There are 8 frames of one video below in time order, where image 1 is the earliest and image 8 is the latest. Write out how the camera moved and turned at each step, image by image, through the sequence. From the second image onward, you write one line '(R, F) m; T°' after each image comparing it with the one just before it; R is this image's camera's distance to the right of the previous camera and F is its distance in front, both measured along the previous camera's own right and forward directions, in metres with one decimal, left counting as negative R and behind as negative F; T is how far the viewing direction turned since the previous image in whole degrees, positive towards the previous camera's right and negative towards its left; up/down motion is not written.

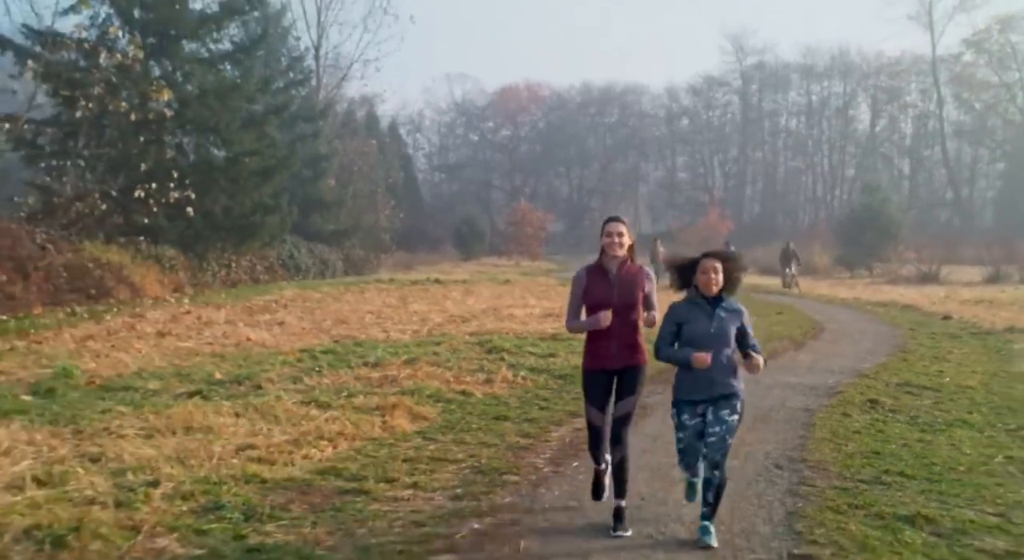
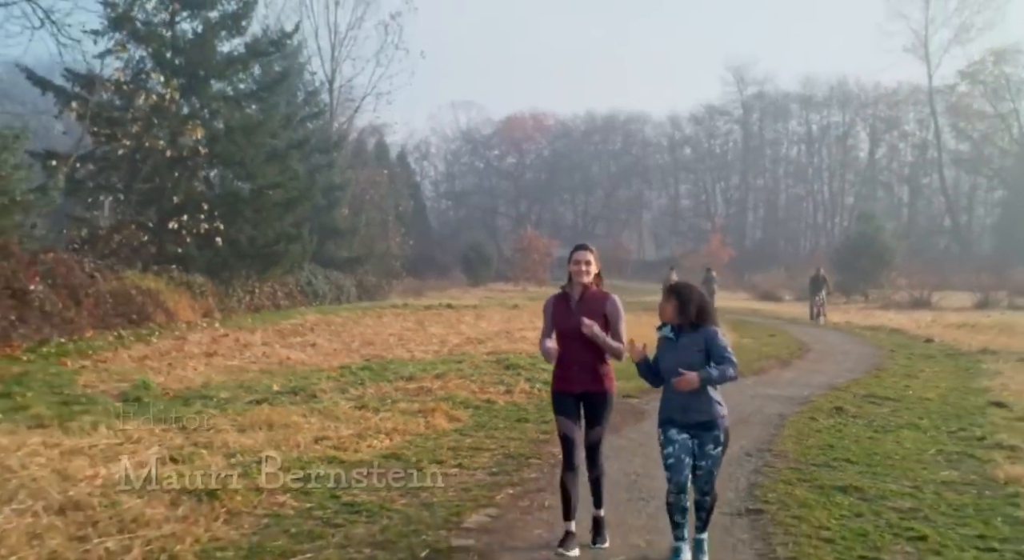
(-0.1, -1.7) m; 0°
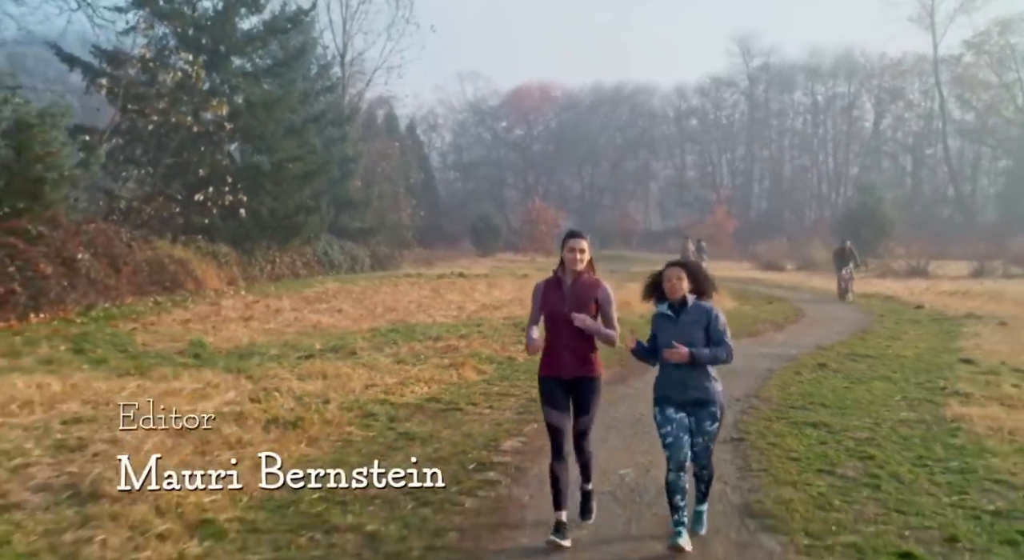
(-0.1, -1.4) m; 0°
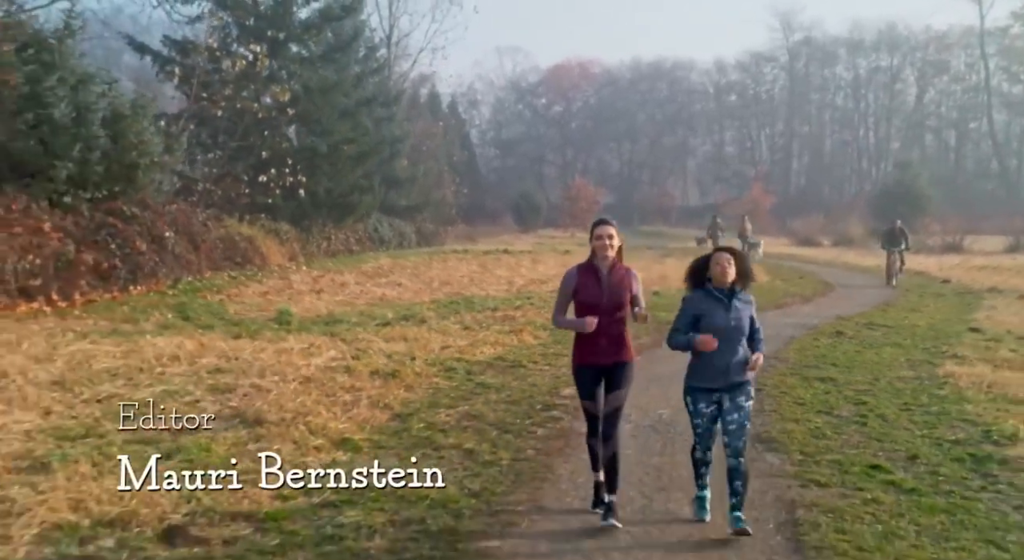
(-0.2, -1.7) m; -2°
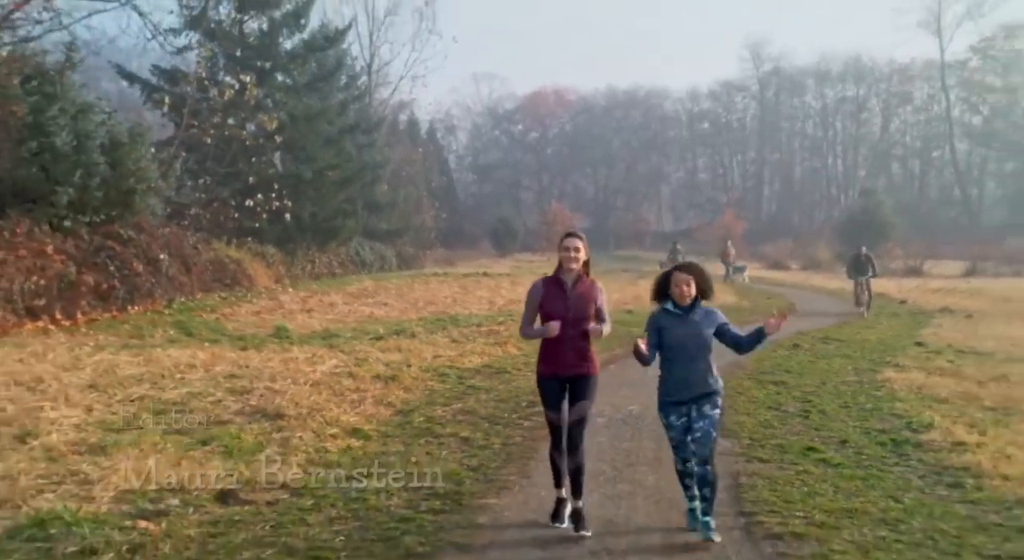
(-0.1, -1.2) m; +1°
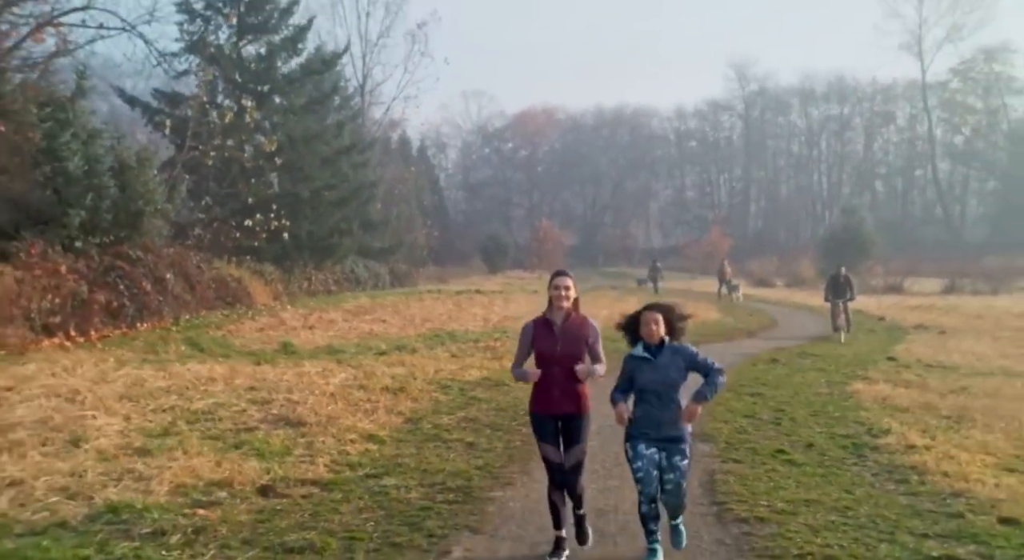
(-0.1, -1.0) m; +1°
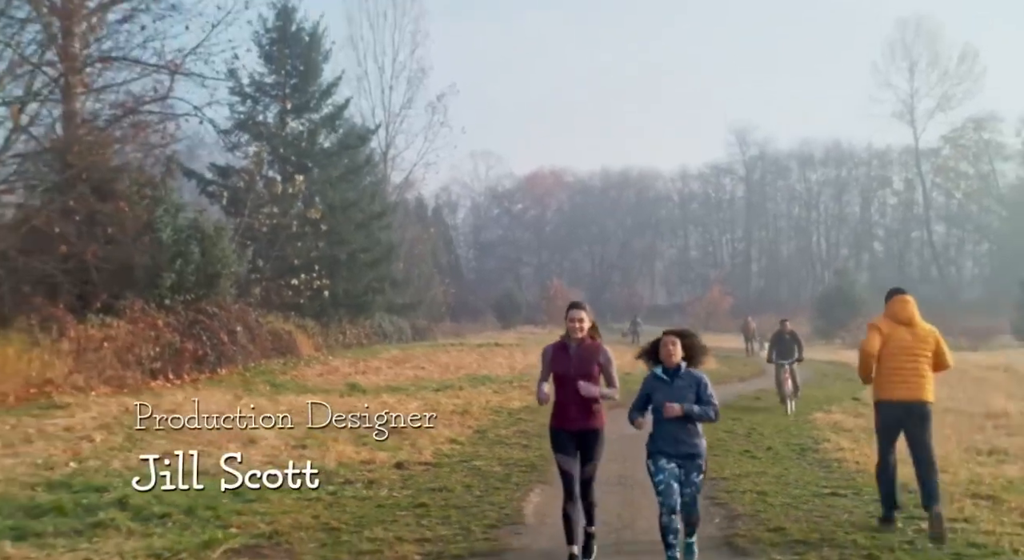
(-0.4, -3.8) m; 0°
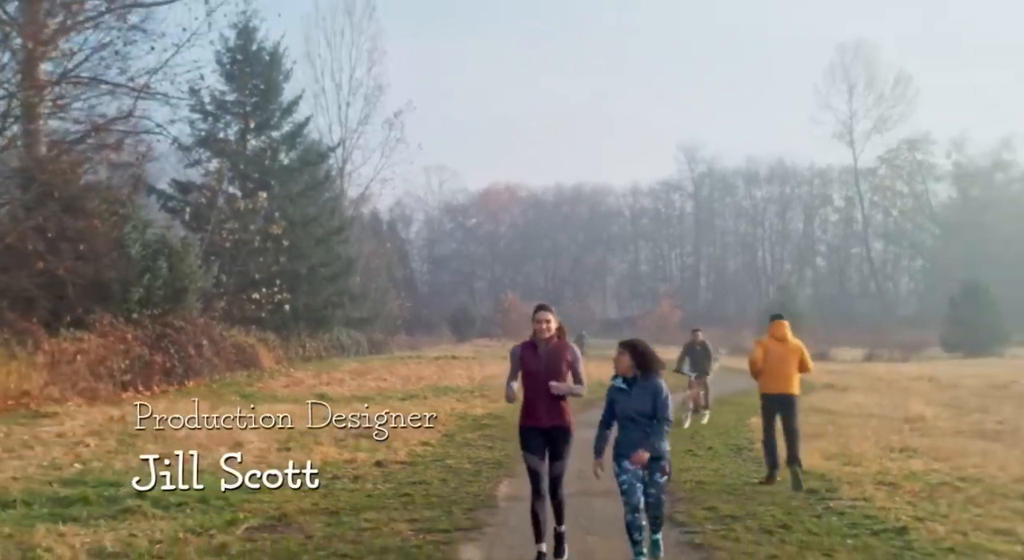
(-0.2, -1.3) m; +2°
